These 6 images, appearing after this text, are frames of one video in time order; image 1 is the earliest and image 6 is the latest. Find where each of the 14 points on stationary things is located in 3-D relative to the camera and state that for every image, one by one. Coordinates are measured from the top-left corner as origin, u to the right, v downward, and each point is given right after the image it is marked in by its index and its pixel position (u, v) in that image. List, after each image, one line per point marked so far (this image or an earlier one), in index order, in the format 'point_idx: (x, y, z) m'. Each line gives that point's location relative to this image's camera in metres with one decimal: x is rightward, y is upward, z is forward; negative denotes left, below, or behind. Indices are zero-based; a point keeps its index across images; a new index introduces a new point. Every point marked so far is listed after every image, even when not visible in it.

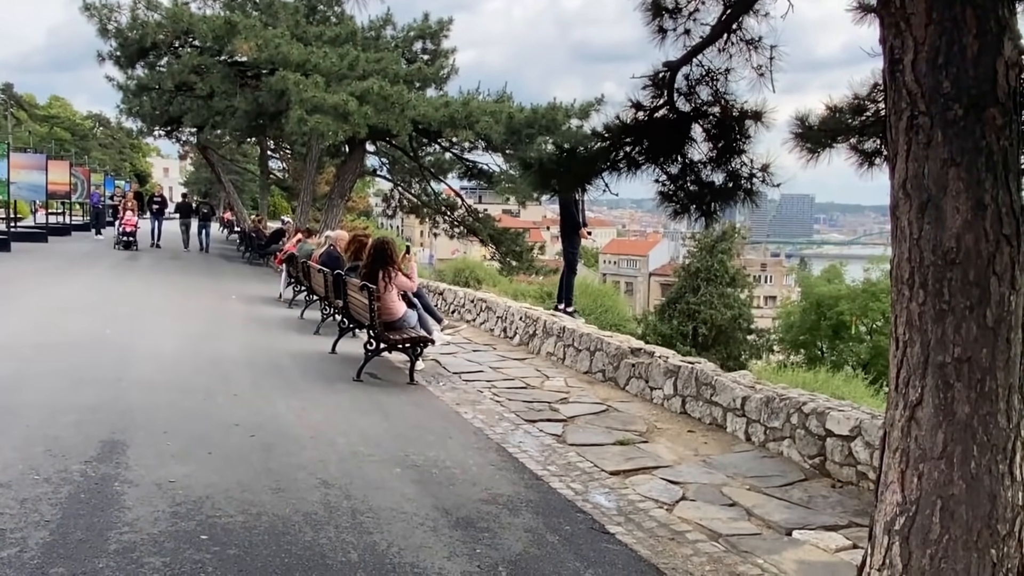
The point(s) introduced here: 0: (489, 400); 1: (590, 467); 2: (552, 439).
0: (-0.2, -1.0, +7.7) m
1: (+0.5, -1.2, +5.6) m
2: (+0.3, -1.1, +6.4) m
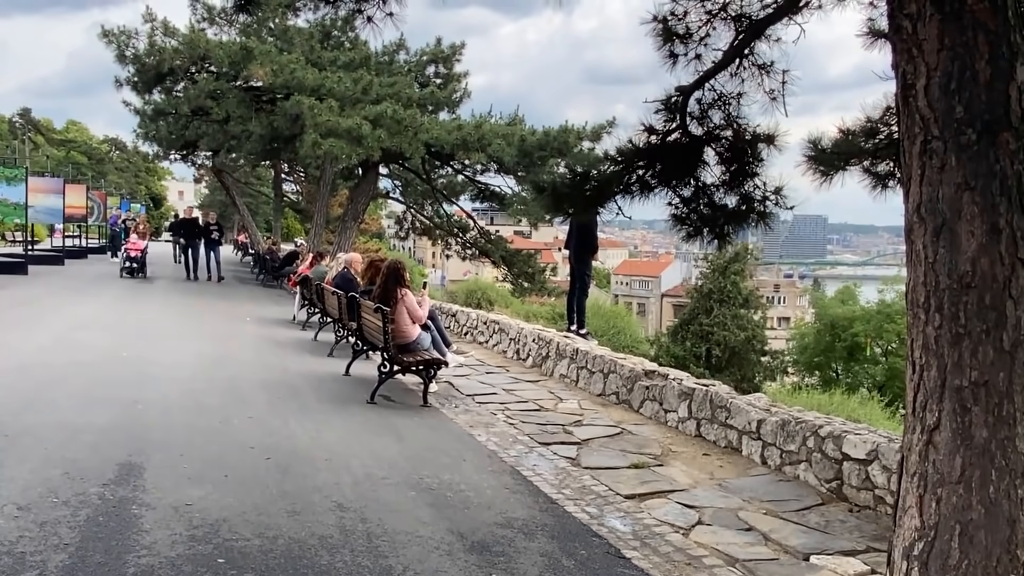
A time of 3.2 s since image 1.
0: (-0.1, -1.2, +7.7) m
1: (+0.6, -1.3, +5.6) m
2: (+0.4, -1.3, +6.3) m
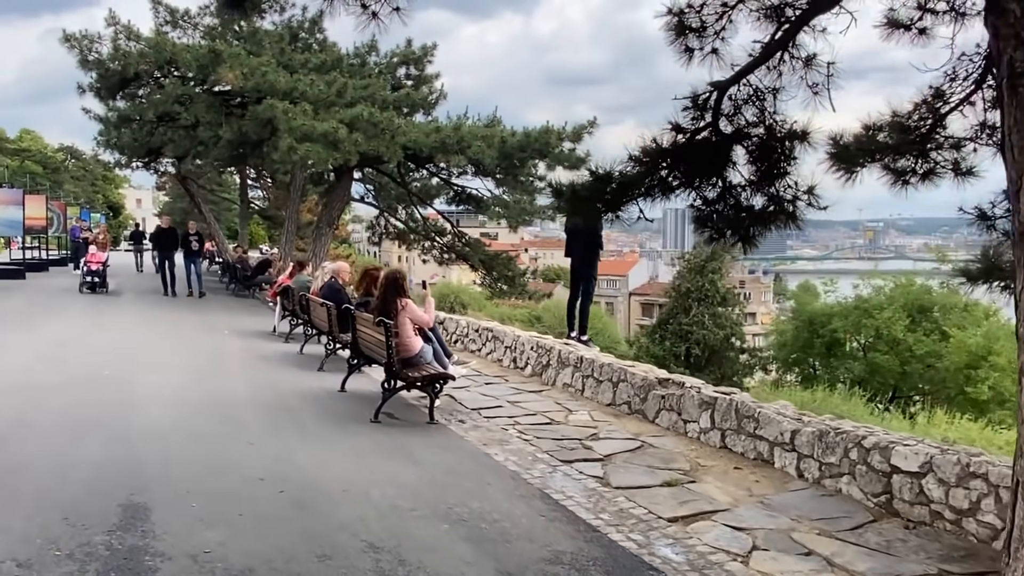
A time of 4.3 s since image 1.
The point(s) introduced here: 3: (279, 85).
0: (0.0, -1.3, +7.3) m
1: (+0.8, -1.4, +5.2) m
2: (+0.6, -1.3, +6.0) m
3: (-4.8, +4.2, +17.9) m
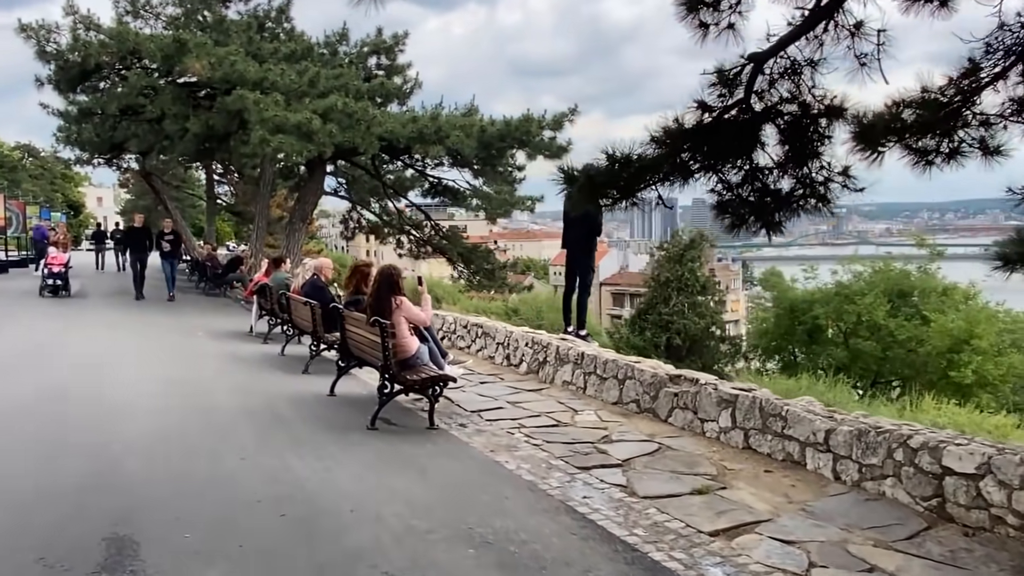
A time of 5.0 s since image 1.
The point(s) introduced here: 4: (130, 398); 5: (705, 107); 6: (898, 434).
0: (+0.1, -1.2, +6.8) m
1: (+1.0, -1.3, +4.8) m
2: (+0.7, -1.3, +5.5) m
3: (-5.2, +4.2, +17.2) m
4: (-3.4, -1.0, +7.8) m
5: (+1.2, +1.1, +5.5) m
6: (+2.4, -0.9, +5.3) m
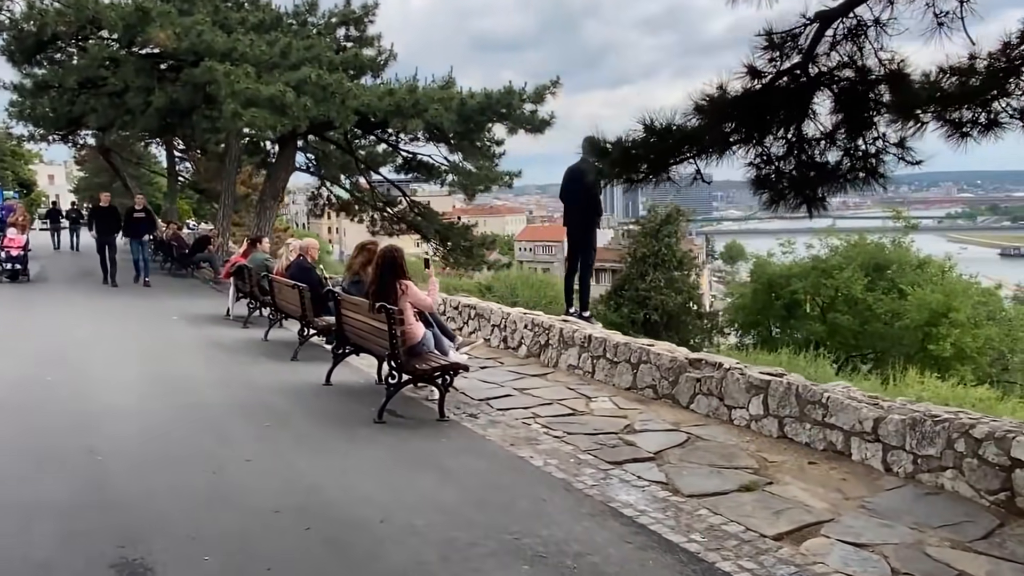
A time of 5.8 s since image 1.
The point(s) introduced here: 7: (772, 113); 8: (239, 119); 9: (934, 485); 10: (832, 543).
0: (+0.3, -1.1, +6.4) m
1: (+1.2, -1.2, +4.4) m
2: (+0.9, -1.2, +5.2) m
3: (-5.6, +4.6, +16.4) m
4: (-3.3, -0.9, +7.2) m
5: (+1.4, +1.3, +5.1) m
6: (+2.6, -0.8, +4.9) m
7: (+1.5, +1.0, +5.0) m
8: (-4.8, +3.0, +15.3) m
9: (+2.5, -1.2, +5.1) m
10: (+1.6, -1.3, +4.2) m
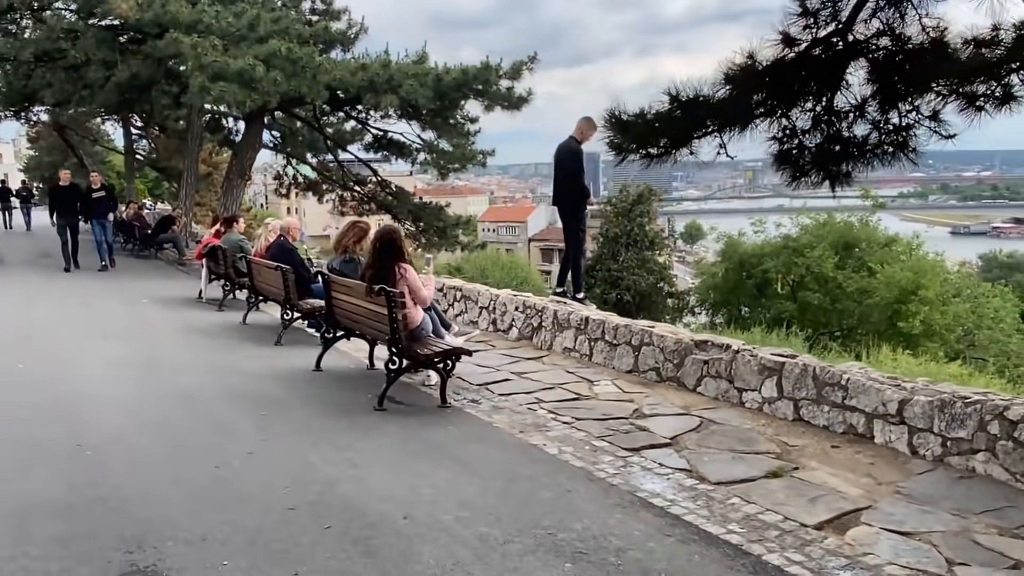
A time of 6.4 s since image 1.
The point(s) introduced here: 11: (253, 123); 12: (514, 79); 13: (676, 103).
0: (+0.3, -1.0, +6.2) m
1: (+1.3, -1.1, +4.3) m
2: (+1.0, -1.1, +5.0) m
3: (-6.0, +4.9, +15.8) m
4: (-3.3, -0.7, +6.8) m
5: (+1.5, +1.4, +4.8) m
6: (+2.7, -0.7, +4.8) m
7: (+1.6, +1.1, +4.8) m
8: (-5.2, +3.3, +14.7) m
9: (+2.6, -1.0, +4.9) m
10: (+1.7, -1.2, +4.1) m
11: (-5.9, +3.8, +19.8) m
12: (0.0, +4.3, +17.6) m
13: (+1.0, +1.0, +4.7) m
